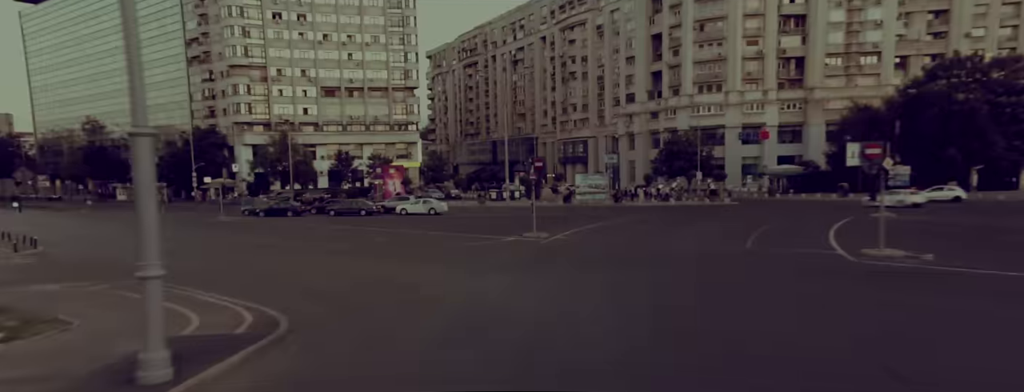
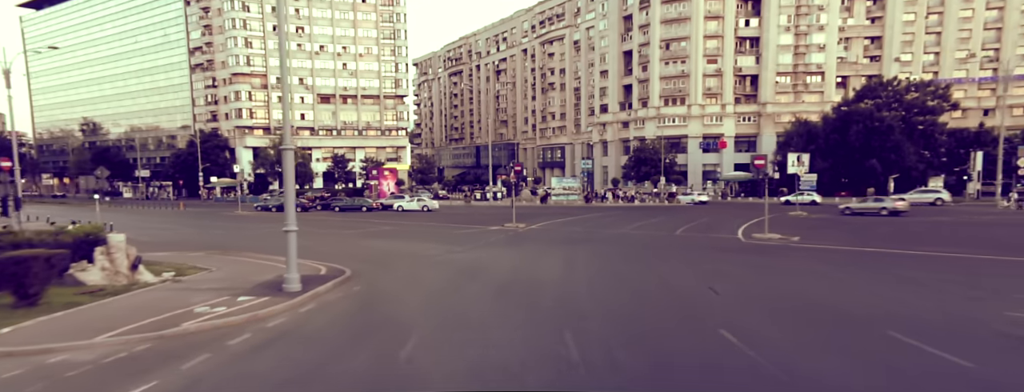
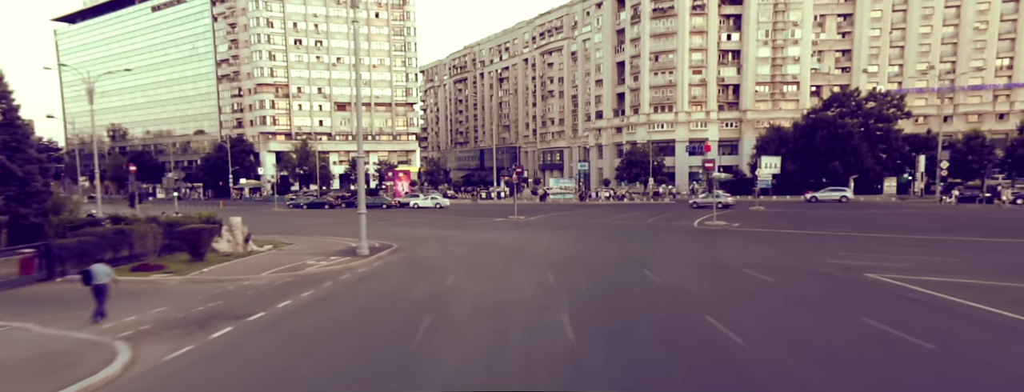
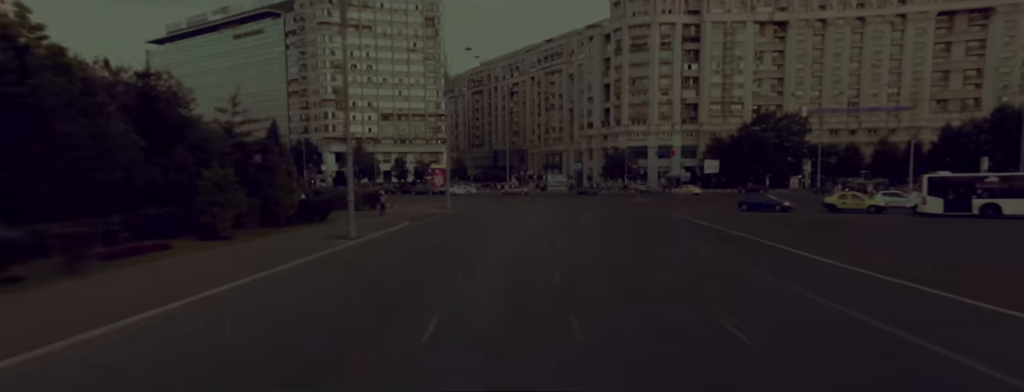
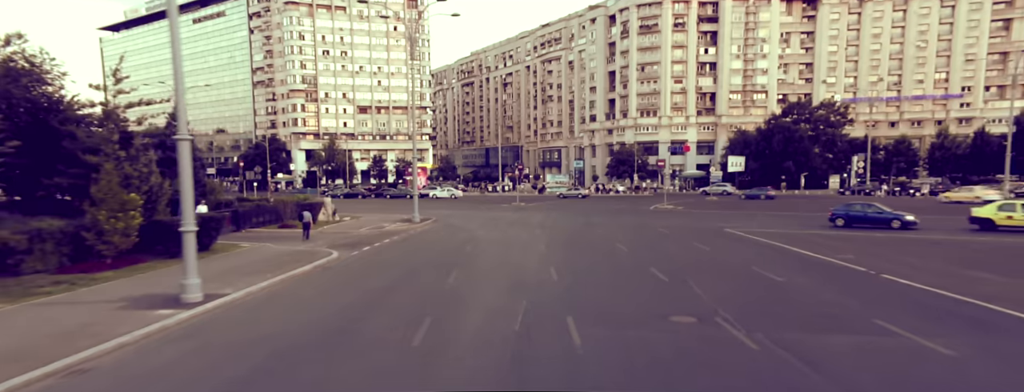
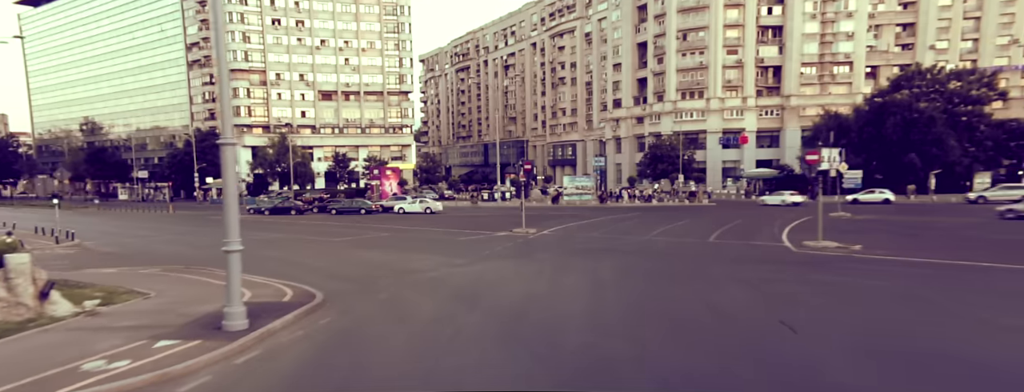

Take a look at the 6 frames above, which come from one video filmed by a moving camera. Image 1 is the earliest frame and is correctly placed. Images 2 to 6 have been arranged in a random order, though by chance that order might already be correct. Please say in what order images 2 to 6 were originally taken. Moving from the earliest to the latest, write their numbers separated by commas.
6, 2, 3, 5, 4
